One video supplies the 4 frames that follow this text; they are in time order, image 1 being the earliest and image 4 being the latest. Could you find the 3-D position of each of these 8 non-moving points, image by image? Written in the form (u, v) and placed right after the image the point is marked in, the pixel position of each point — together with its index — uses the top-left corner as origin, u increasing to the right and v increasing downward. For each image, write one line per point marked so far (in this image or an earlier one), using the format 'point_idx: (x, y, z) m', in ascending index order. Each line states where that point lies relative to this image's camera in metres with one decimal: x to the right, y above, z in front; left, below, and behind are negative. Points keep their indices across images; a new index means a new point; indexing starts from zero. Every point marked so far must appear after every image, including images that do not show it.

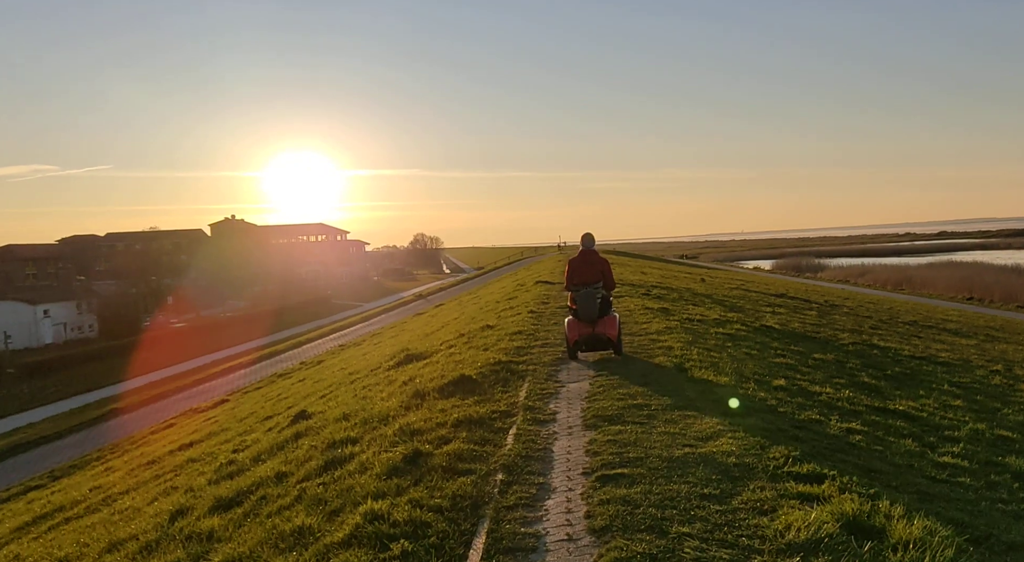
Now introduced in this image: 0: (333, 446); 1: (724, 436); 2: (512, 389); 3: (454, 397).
0: (-2.2, -2.0, +8.7) m
1: (+2.0, -1.5, +6.8) m
2: (0.0, -1.5, +10.0) m
3: (-0.8, -1.6, +9.8) m
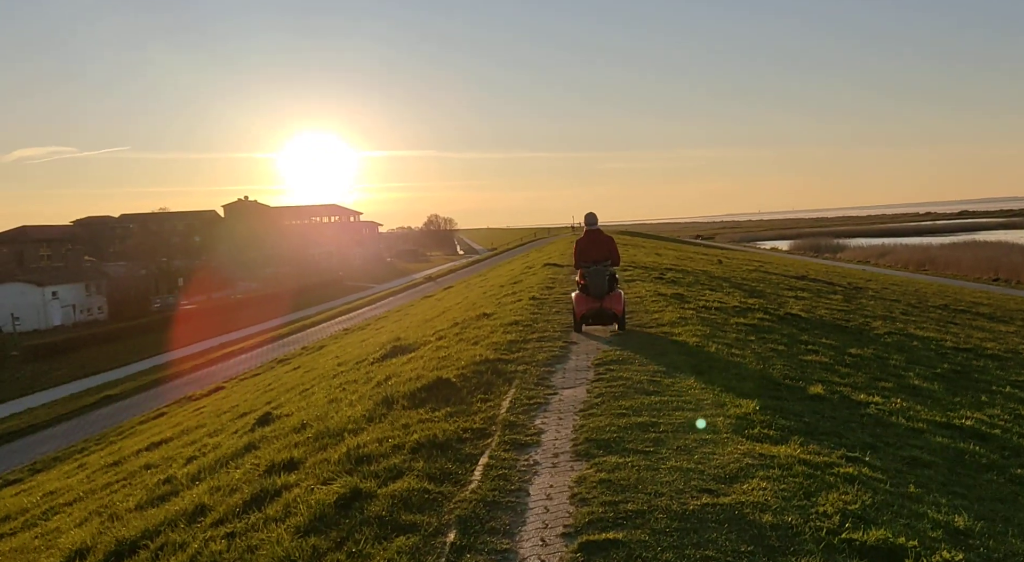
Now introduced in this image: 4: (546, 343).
0: (-2.4, -1.8, +7.1) m
1: (+1.7, -1.4, +5.2) m
2: (-0.2, -1.3, +8.4) m
3: (-1.0, -1.4, +8.2) m
4: (+0.5, -1.0, +11.6) m
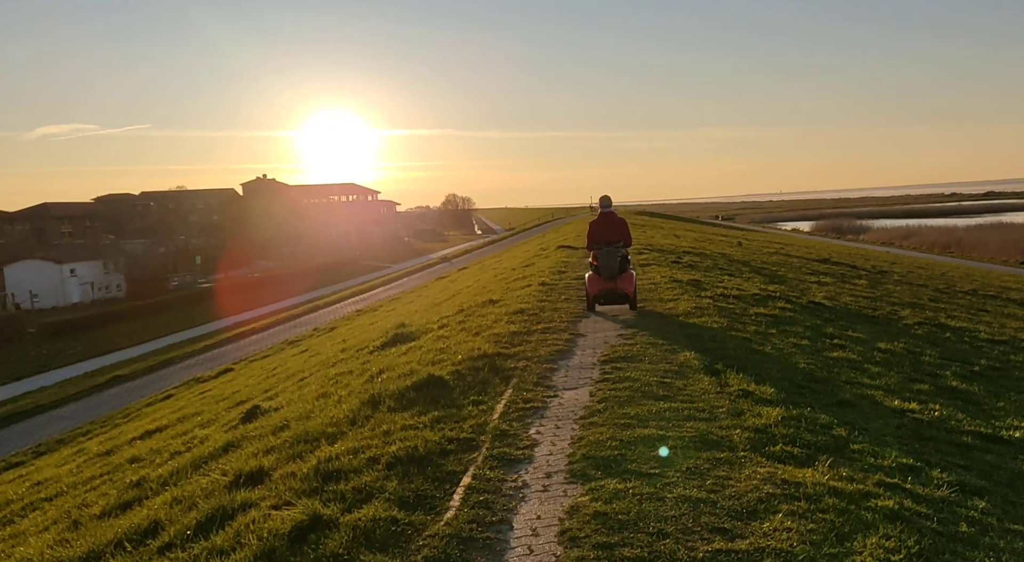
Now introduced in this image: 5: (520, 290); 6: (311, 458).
0: (-2.5, -1.8, +6.4) m
1: (+1.6, -1.4, +4.4) m
2: (-0.3, -1.2, +7.7) m
3: (-1.0, -1.3, +7.5) m
4: (+0.6, -0.8, +10.9) m
5: (+0.2, -0.2, +18.3) m
6: (-1.8, -1.6, +6.4) m
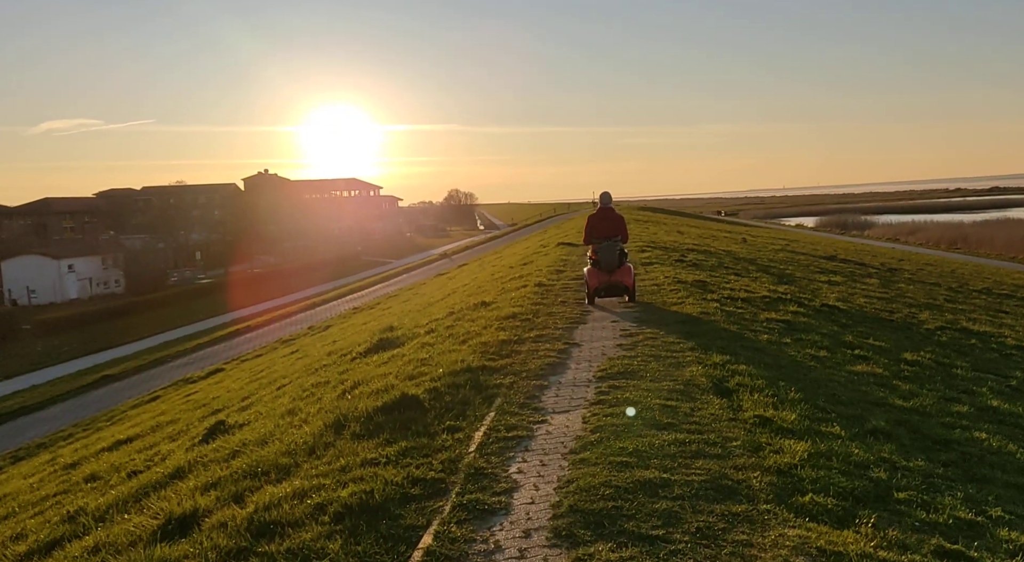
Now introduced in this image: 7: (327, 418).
0: (-2.6, -1.8, +5.5) m
1: (+1.4, -1.5, +3.4) m
2: (-0.4, -1.3, +6.7) m
3: (-1.2, -1.4, +6.5) m
4: (+0.4, -0.9, +9.9) m
5: (+0.1, -0.2, +17.3) m
6: (-1.9, -1.6, +5.5) m
7: (-2.0, -1.5, +7.9) m
